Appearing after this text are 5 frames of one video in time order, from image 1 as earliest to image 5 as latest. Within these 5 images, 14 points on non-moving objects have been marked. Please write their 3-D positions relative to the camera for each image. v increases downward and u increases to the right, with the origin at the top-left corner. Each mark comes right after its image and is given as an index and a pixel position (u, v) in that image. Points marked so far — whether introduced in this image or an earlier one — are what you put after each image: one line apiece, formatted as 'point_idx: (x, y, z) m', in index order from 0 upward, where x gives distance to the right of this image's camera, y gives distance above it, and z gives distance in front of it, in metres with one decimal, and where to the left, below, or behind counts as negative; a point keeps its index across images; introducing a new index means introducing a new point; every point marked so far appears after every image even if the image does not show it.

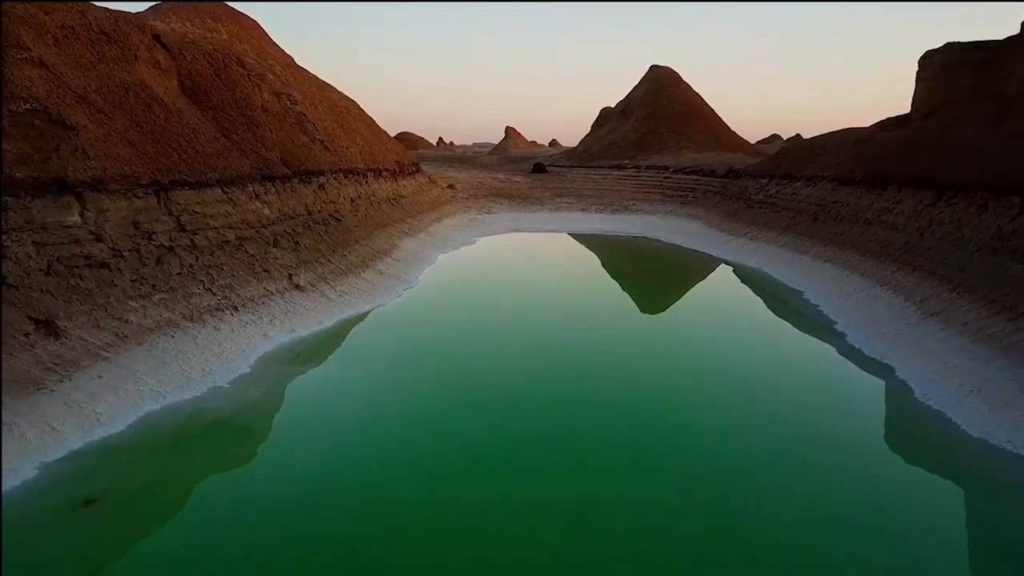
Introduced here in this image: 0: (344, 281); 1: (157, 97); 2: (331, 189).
0: (-3.8, +0.1, +14.3) m
1: (-7.6, +4.1, +13.7) m
2: (-5.5, +3.0, +19.6) m
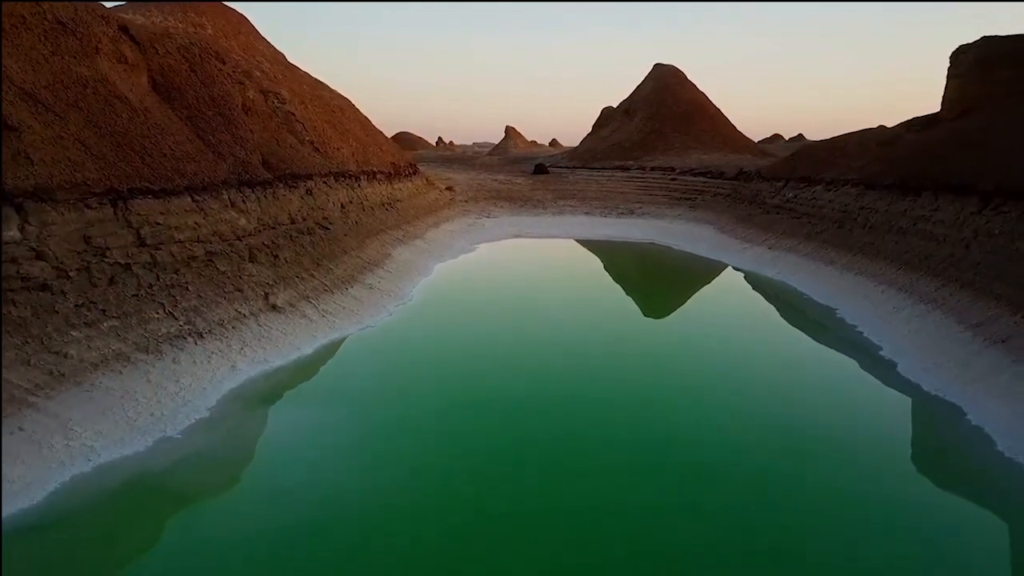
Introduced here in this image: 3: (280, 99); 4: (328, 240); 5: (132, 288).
0: (-3.7, -0.2, +12.9) m
1: (-7.6, +3.7, +12.3) m
2: (-5.4, +2.7, +18.2) m
3: (-6.9, +5.7, +19.1) m
4: (-4.4, +1.1, +15.2) m
5: (-5.8, 0.0, +9.8) m
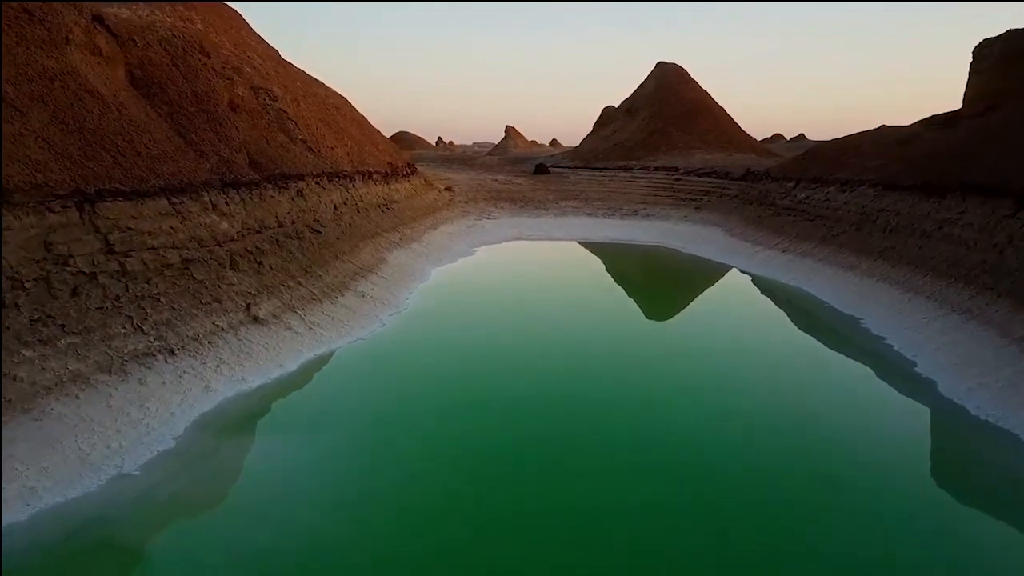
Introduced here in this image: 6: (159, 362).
0: (-3.7, -0.4, +12.0) m
1: (-7.5, +3.6, +11.4) m
2: (-5.4, +2.5, +17.3) m
3: (-6.9, +5.5, +18.2) m
4: (-4.4, +1.0, +14.3) m
5: (-5.8, -0.2, +8.9) m
6: (-4.8, -1.0, +8.8) m
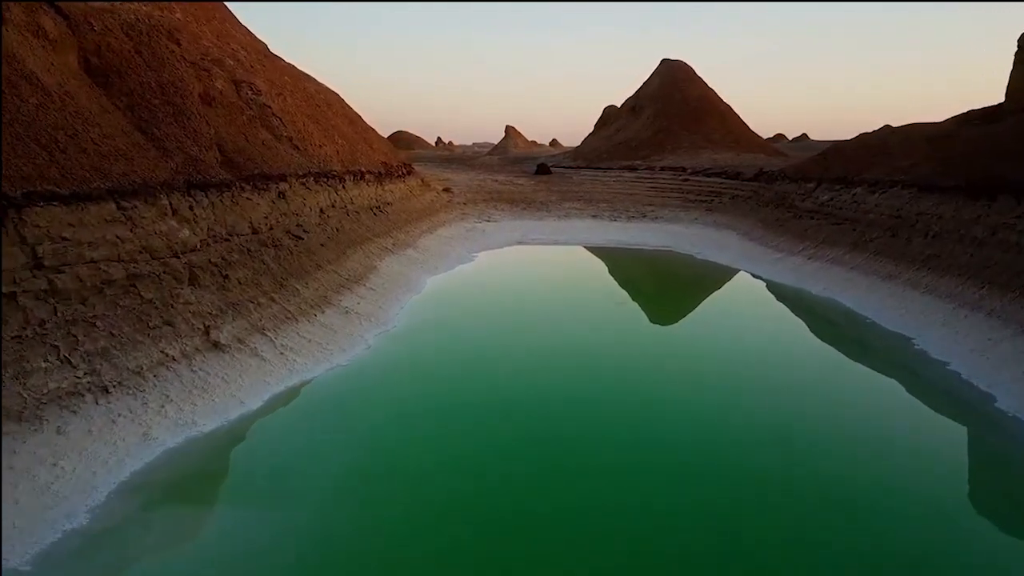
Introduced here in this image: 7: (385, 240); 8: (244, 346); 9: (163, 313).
0: (-3.6, -0.7, +10.4) m
1: (-7.5, +3.3, +9.8) m
2: (-5.3, +2.2, +15.7) m
3: (-6.8, +5.2, +16.7) m
4: (-4.3, +0.7, +12.7) m
5: (-5.7, -0.4, +7.3) m
6: (-4.8, -1.3, +7.2) m
7: (-3.8, +1.4, +19.0) m
8: (-3.9, -0.8, +9.4) m
9: (-4.9, -0.3, +8.9) m
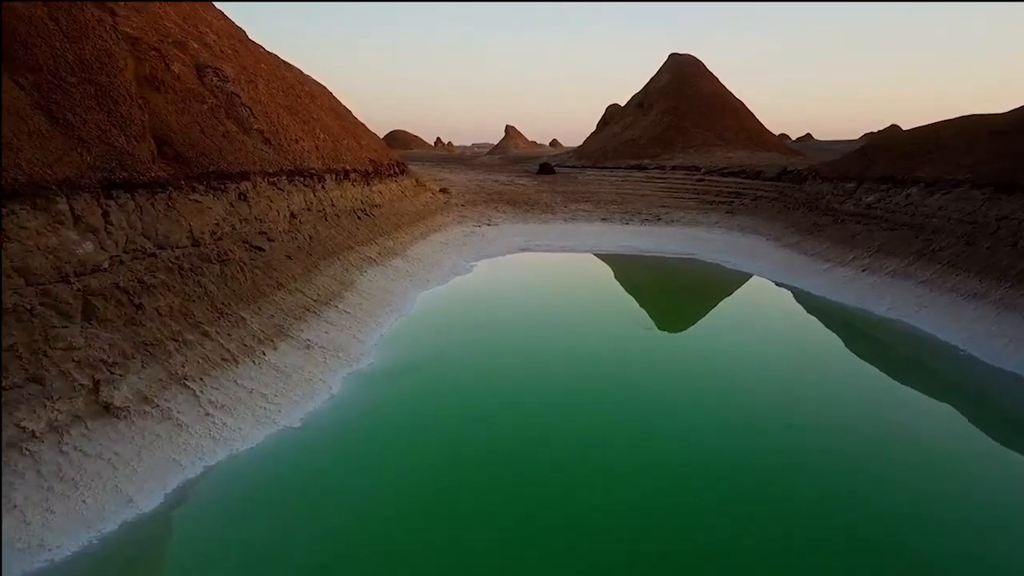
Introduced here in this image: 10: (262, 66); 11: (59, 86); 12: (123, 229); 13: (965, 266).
0: (-3.5, -1.1, +7.9) m
1: (-7.3, +2.9, +7.3) m
2: (-5.2, +1.8, +13.1) m
3: (-6.7, +4.8, +14.1) m
4: (-4.2, +0.3, +10.2) m
5: (-5.6, -0.8, +4.8) m
6: (-4.7, -1.7, +4.6) m
7: (-3.7, +1.0, +16.5) m
8: (-3.8, -1.2, +6.9) m
9: (-4.7, -0.7, +6.3) m
10: (-7.5, +6.6, +18.8) m
11: (-7.0, +3.1, +9.7) m
12: (-5.2, +0.7, +8.4) m
13: (+9.4, +0.5, +13.0) m
